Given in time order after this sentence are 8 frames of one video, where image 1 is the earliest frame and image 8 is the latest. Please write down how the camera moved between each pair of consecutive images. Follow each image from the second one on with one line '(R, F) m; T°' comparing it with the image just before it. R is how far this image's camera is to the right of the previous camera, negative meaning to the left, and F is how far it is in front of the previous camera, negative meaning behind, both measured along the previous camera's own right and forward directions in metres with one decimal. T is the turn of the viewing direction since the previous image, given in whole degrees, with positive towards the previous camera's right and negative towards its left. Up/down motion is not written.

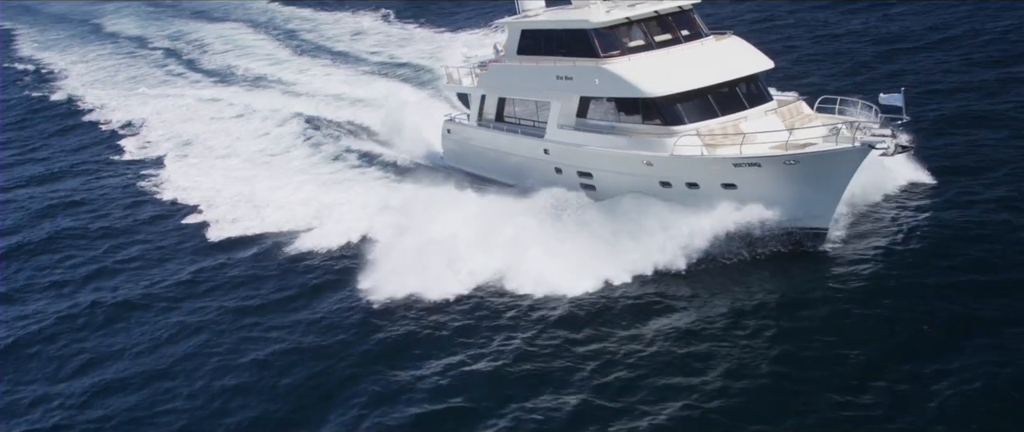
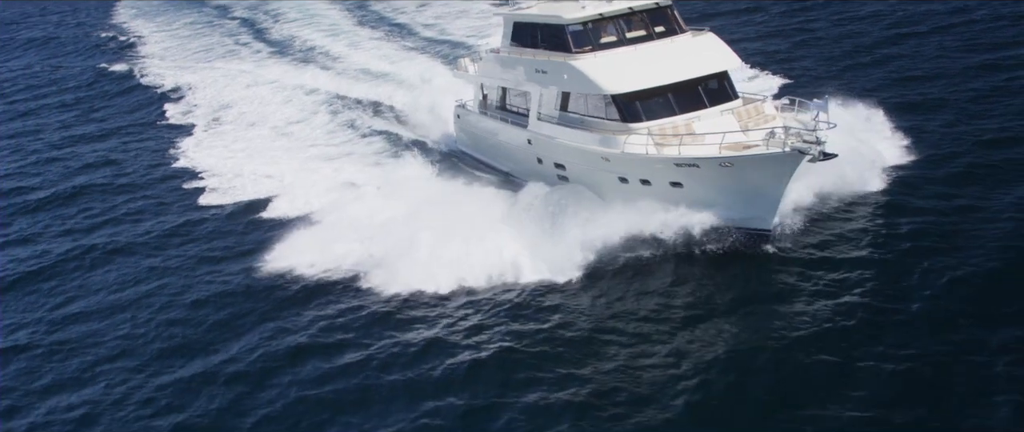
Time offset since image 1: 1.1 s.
(+3.5, -2.6) m; -6°
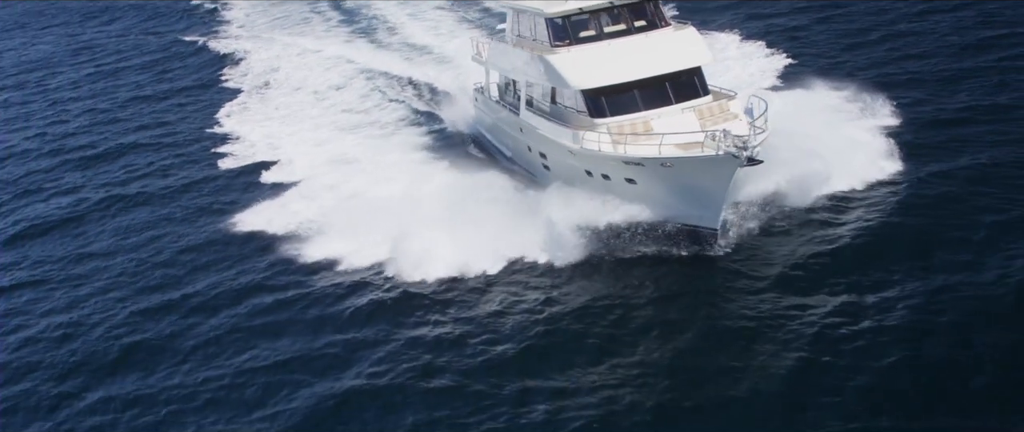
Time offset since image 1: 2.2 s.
(+3.8, -2.9) m; -7°
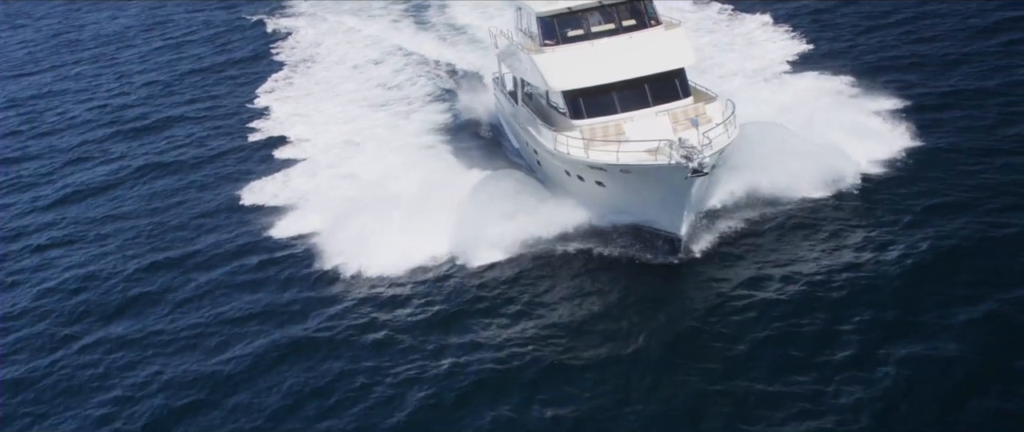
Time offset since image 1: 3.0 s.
(+3.0, -2.3) m; -6°
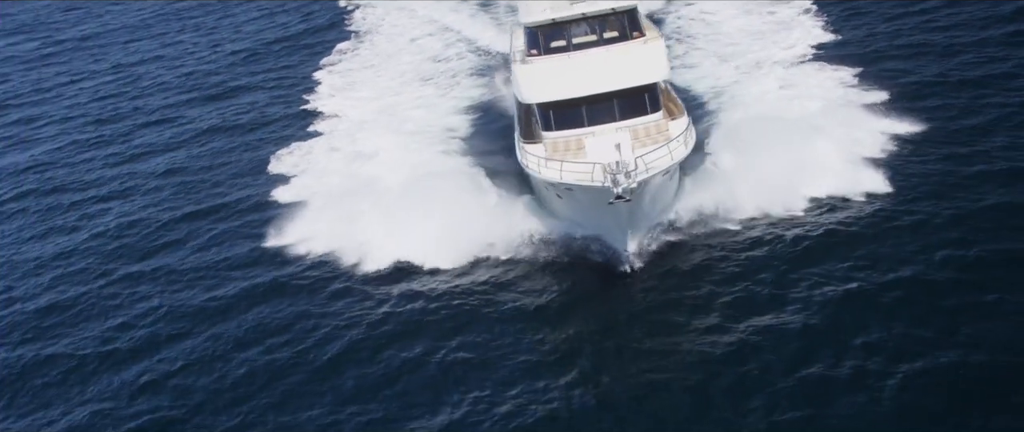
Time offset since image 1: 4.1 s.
(+4.2, -3.2) m; -8°
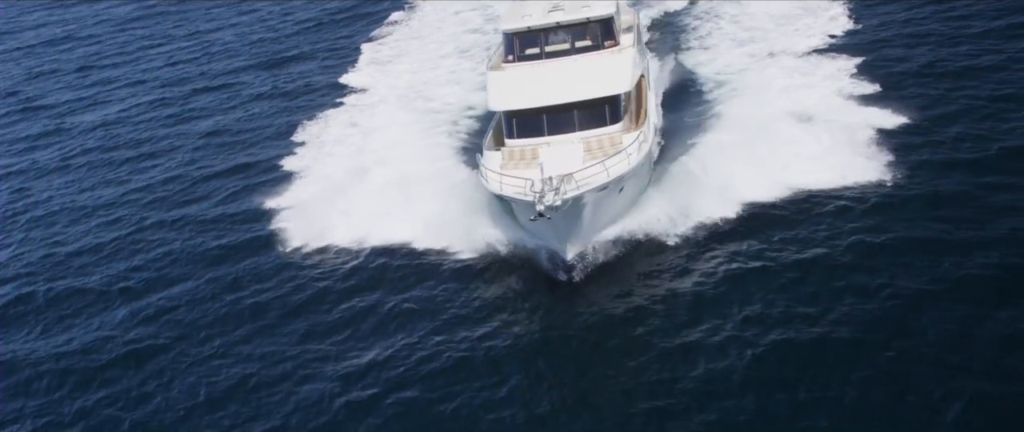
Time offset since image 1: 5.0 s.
(+3.7, -2.9) m; -7°
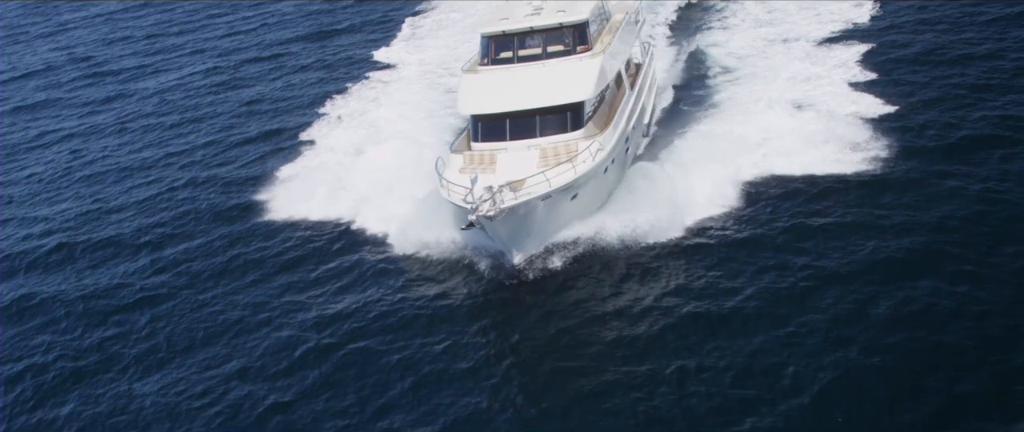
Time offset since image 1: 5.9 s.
(+3.1, -2.4) m; -6°
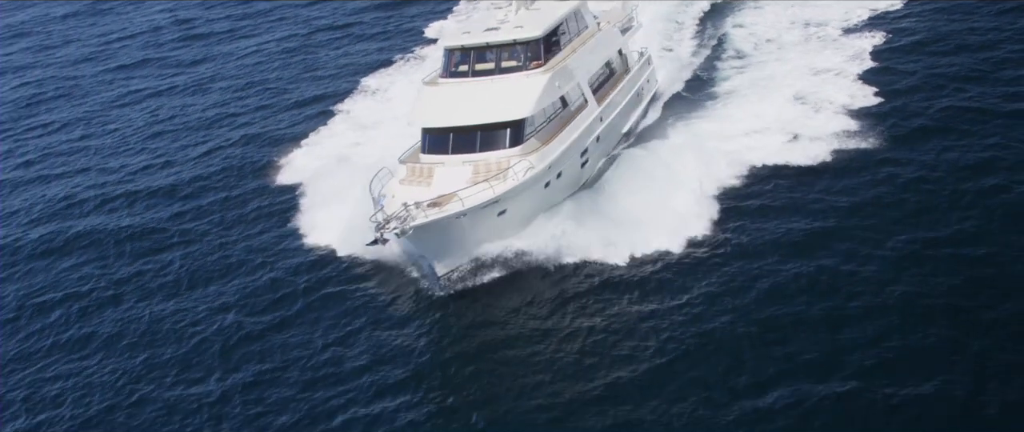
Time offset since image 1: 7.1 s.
(+4.6, -3.4) m; -8°
